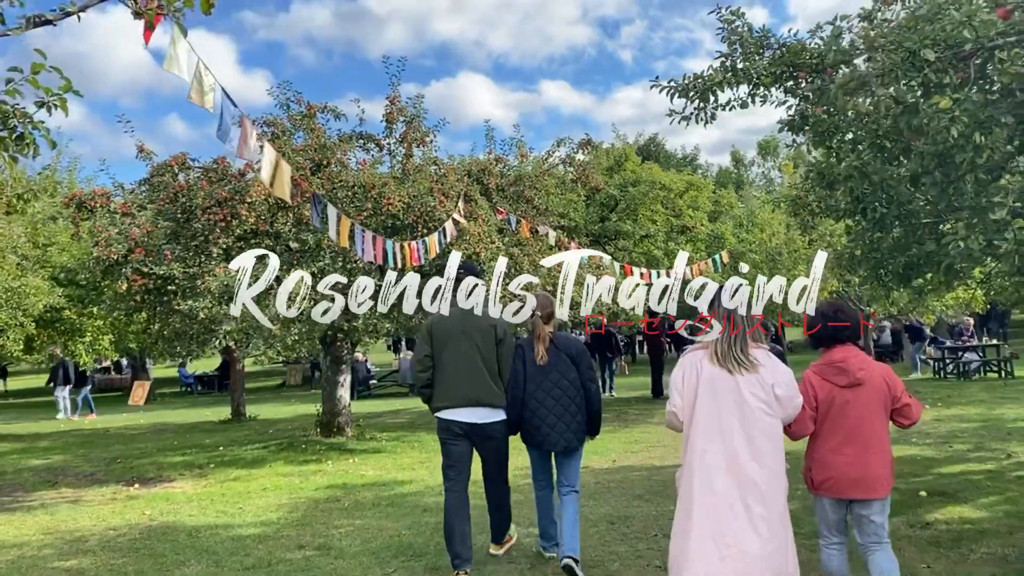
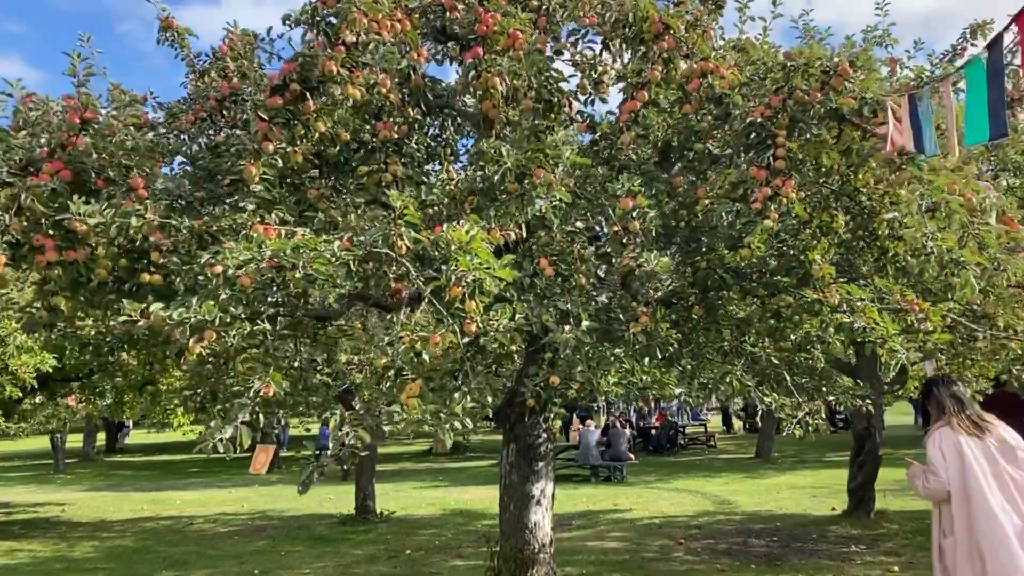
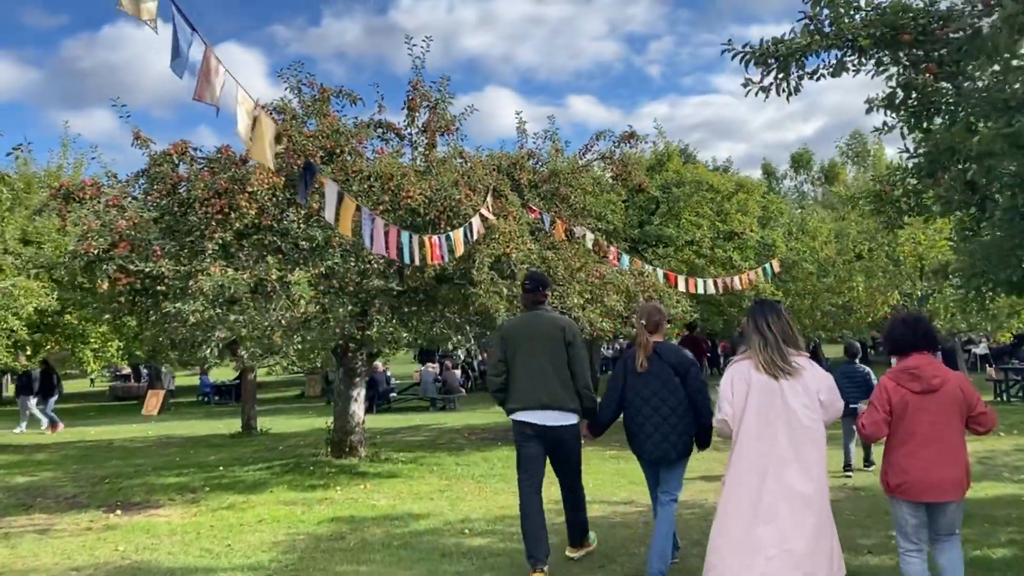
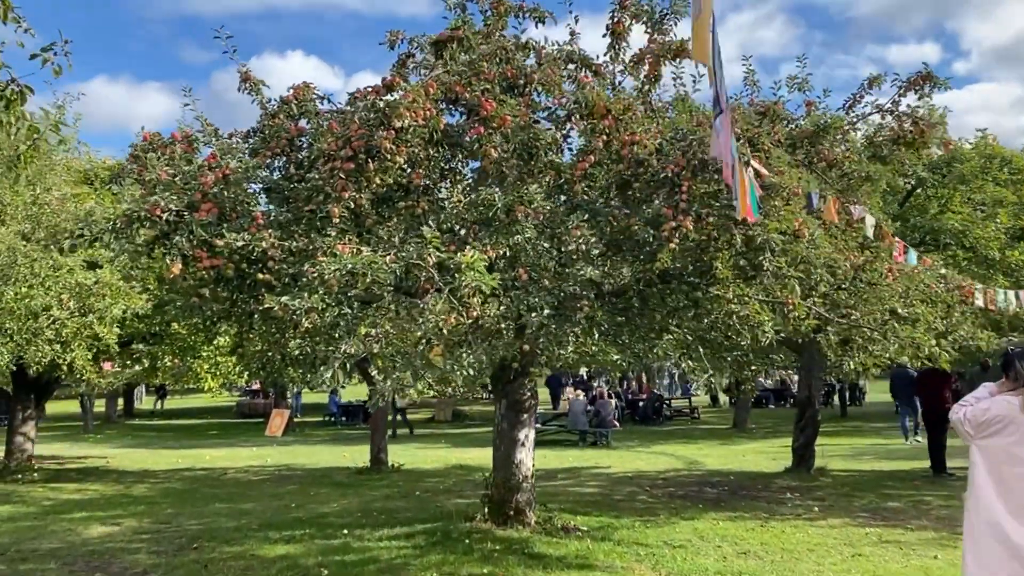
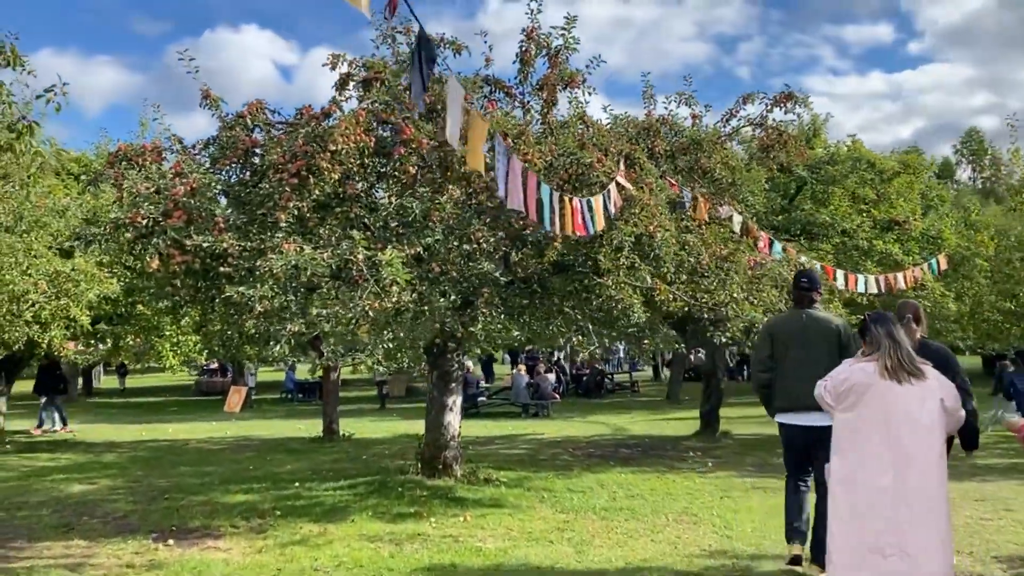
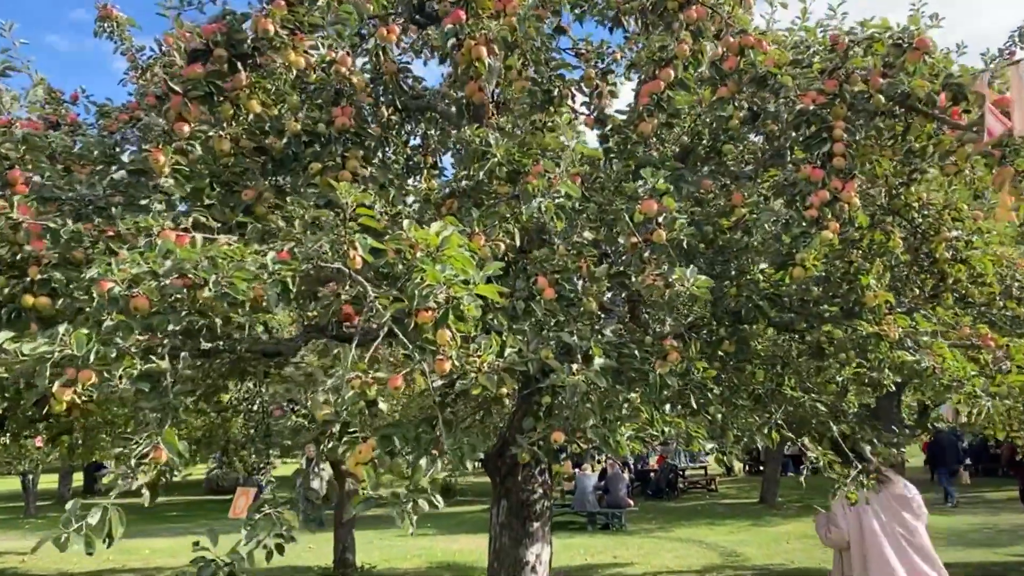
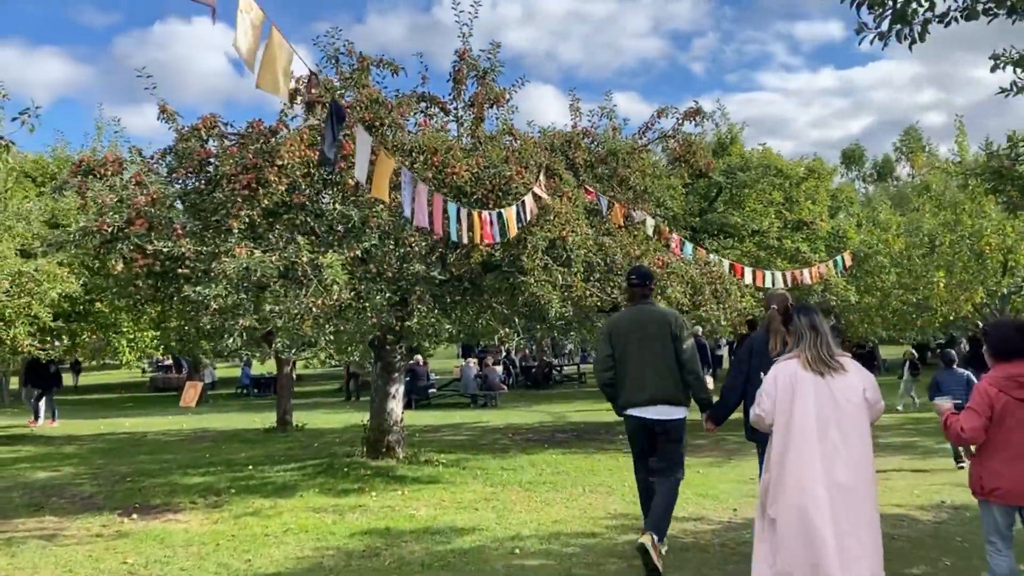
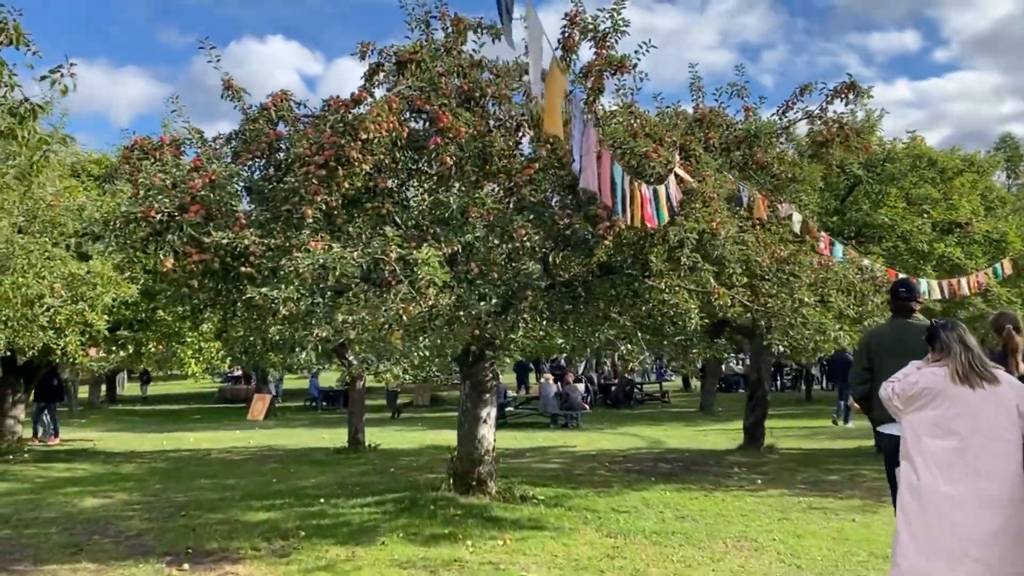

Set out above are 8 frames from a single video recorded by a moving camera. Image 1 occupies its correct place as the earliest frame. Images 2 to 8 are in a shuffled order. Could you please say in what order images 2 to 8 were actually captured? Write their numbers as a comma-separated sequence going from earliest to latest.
3, 7, 5, 8, 4, 2, 6
